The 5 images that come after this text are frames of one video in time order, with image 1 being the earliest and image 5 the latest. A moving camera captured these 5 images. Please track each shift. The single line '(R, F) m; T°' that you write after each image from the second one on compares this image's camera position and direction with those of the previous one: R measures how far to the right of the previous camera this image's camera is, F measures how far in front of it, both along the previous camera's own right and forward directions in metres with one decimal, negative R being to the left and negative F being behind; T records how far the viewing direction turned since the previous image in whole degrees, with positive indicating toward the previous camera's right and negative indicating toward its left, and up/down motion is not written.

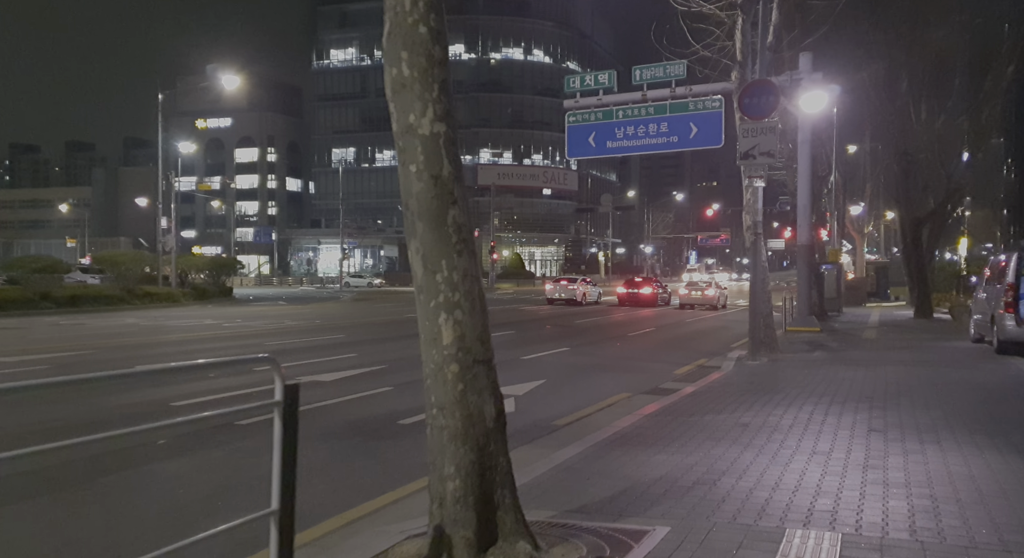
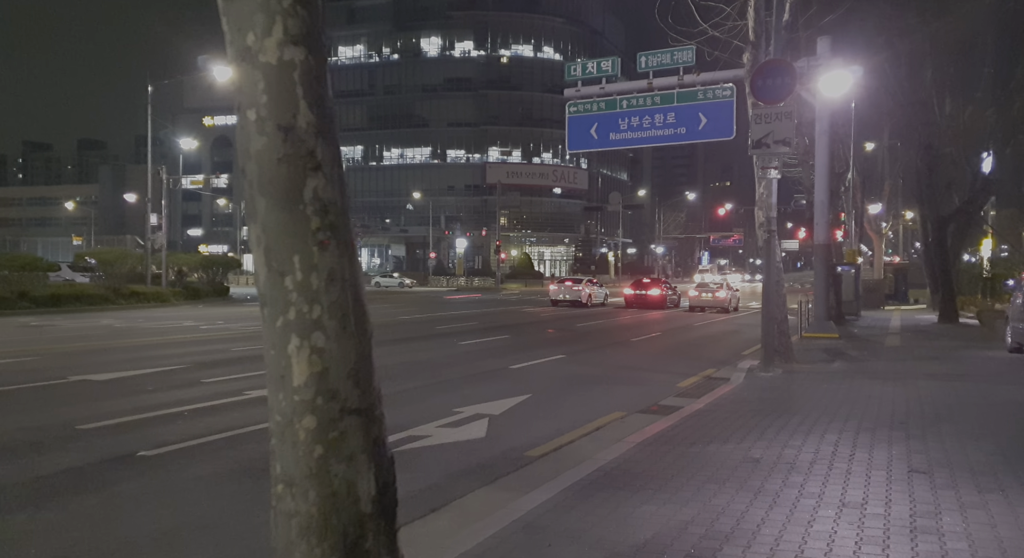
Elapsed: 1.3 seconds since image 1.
(+0.5, +1.7) m; -1°
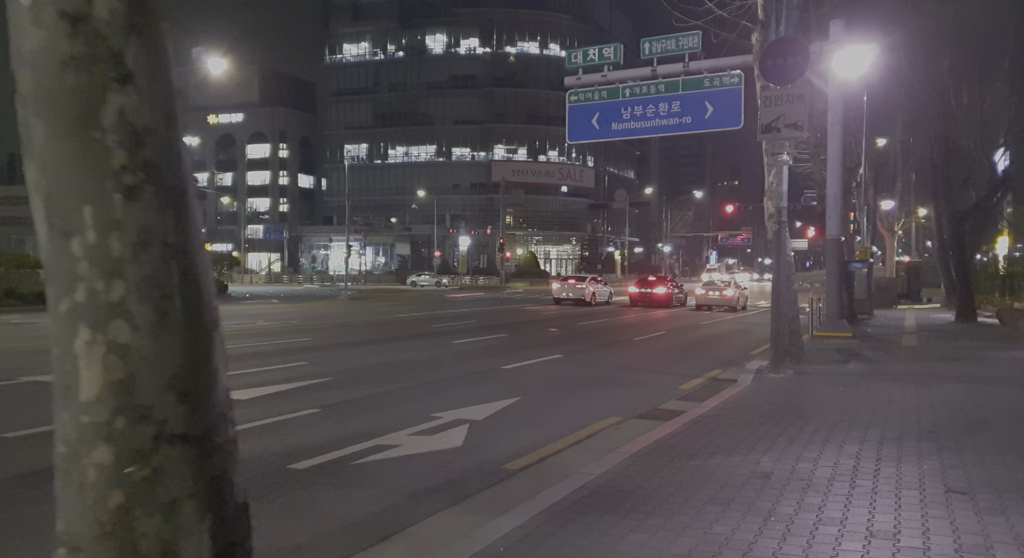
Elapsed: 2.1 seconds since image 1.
(+0.3, +1.0) m; -1°
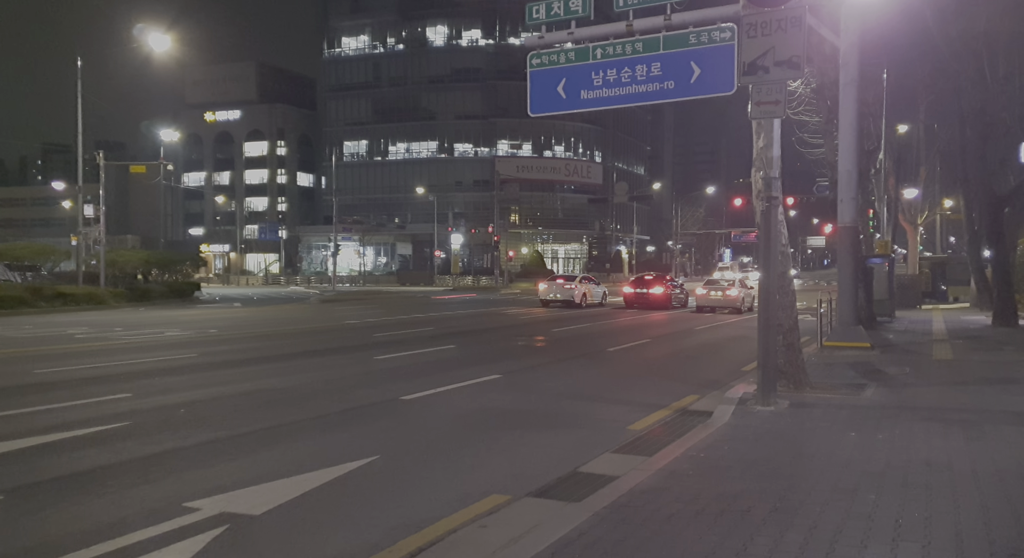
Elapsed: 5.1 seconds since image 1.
(+1.5, +3.9) m; -1°
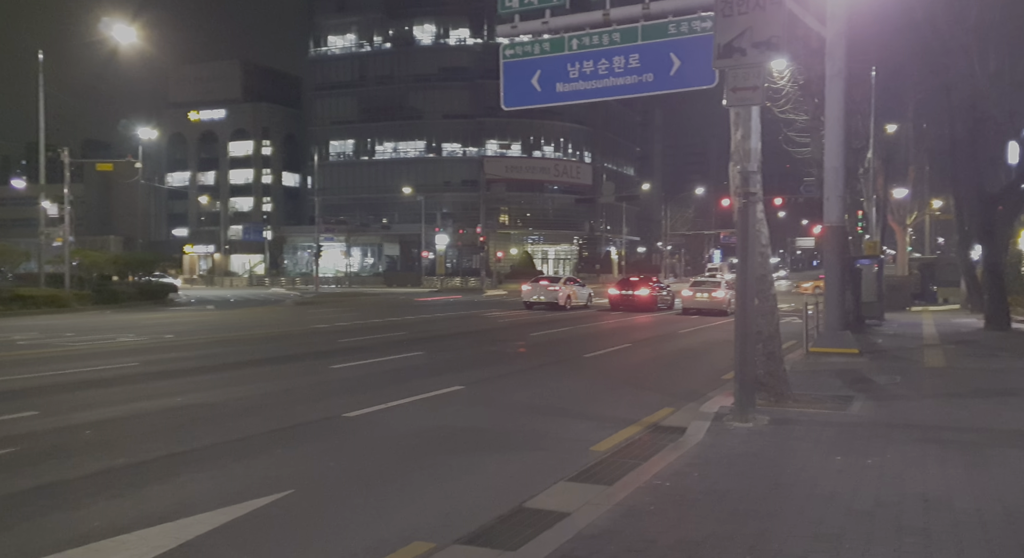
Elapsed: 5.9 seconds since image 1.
(+0.5, +1.0) m; +1°
